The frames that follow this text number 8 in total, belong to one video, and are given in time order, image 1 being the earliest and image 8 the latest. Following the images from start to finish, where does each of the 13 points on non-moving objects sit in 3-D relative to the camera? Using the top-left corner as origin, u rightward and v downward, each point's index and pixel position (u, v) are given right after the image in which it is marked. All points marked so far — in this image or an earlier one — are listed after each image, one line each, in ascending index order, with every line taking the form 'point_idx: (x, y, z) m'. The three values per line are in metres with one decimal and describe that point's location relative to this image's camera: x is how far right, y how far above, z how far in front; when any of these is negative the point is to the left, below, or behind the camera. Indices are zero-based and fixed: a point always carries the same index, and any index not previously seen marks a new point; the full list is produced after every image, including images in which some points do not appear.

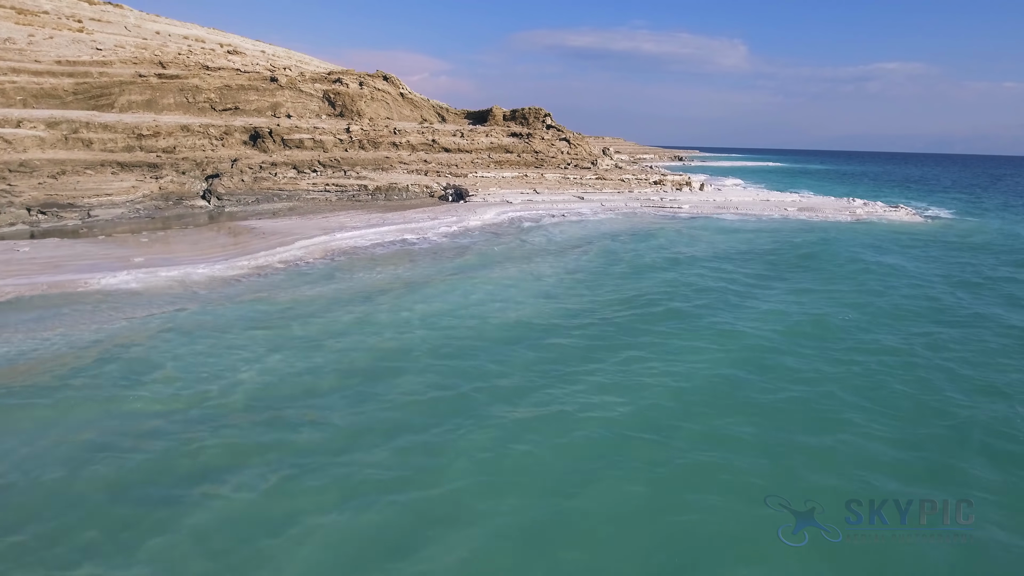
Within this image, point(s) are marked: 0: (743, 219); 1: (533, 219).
0: (+7.6, +2.2, +19.0) m
1: (+0.7, +2.0, +17.1) m
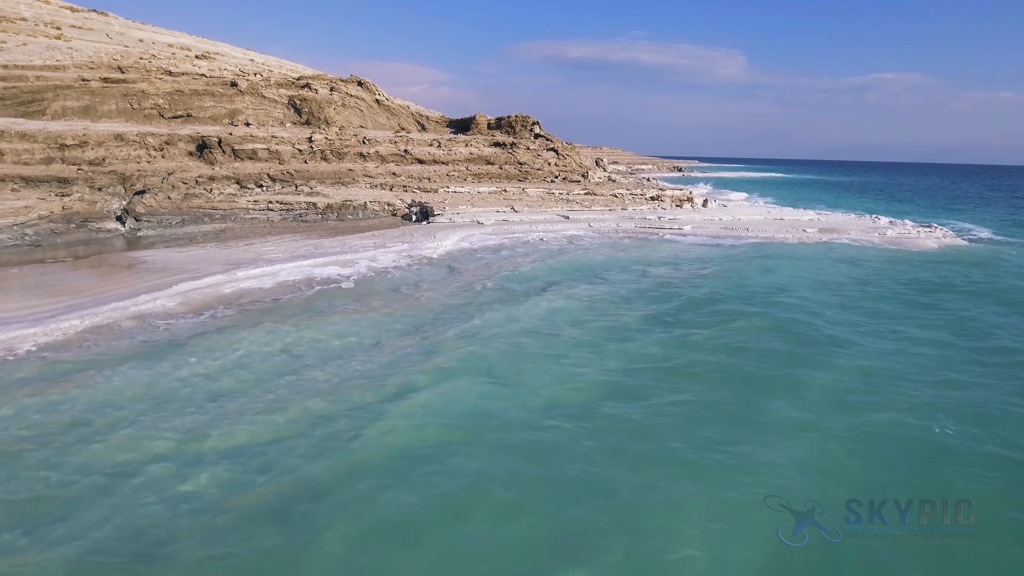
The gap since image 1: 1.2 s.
0: (+6.7, +1.2, +16.1) m
1: (-0.2, +1.1, +14.2) m
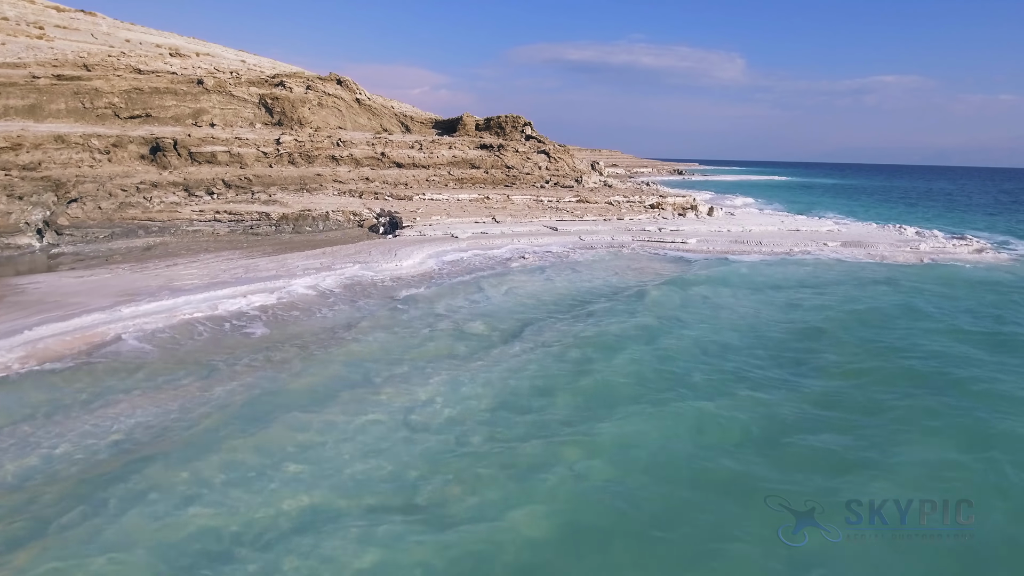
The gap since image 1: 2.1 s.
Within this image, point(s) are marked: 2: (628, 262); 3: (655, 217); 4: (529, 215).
0: (+6.2, +0.7, +14.0) m
1: (-0.7, +0.5, +12.0) m
2: (+2.6, +0.6, +12.8) m
3: (+4.3, +2.2, +17.7) m
4: (+0.5, +2.2, +16.9) m
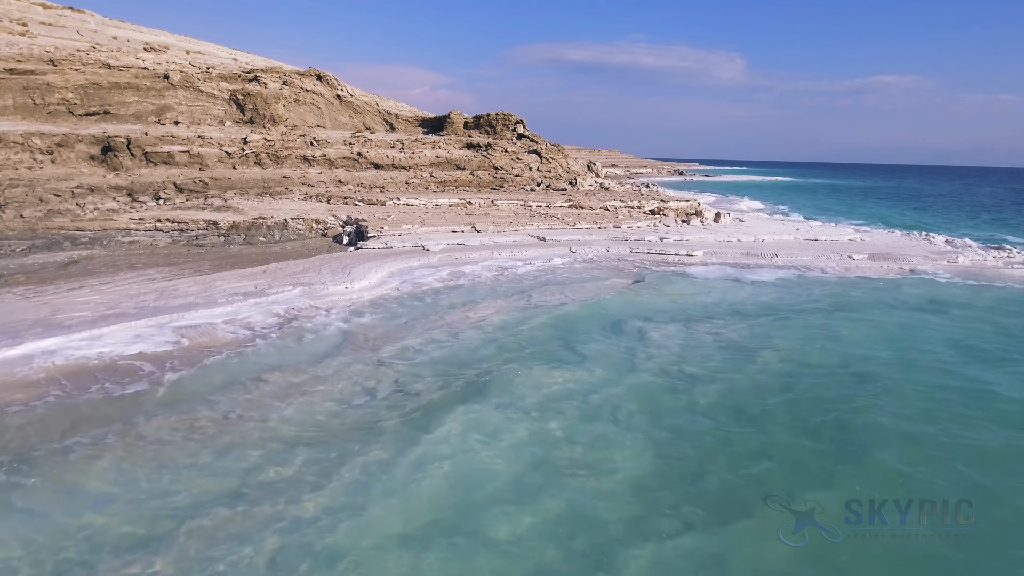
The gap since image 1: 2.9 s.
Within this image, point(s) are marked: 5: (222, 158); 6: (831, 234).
0: (+5.8, +0.2, +12.1) m
1: (-1.1, 0.0, +10.2) m
2: (+2.1, +0.1, +11.0) m
3: (+3.9, +1.7, +15.8) m
4: (+0.1, +1.7, +15.0) m
5: (-9.8, +4.4, +19.6) m
6: (+8.7, +1.5, +15.7) m
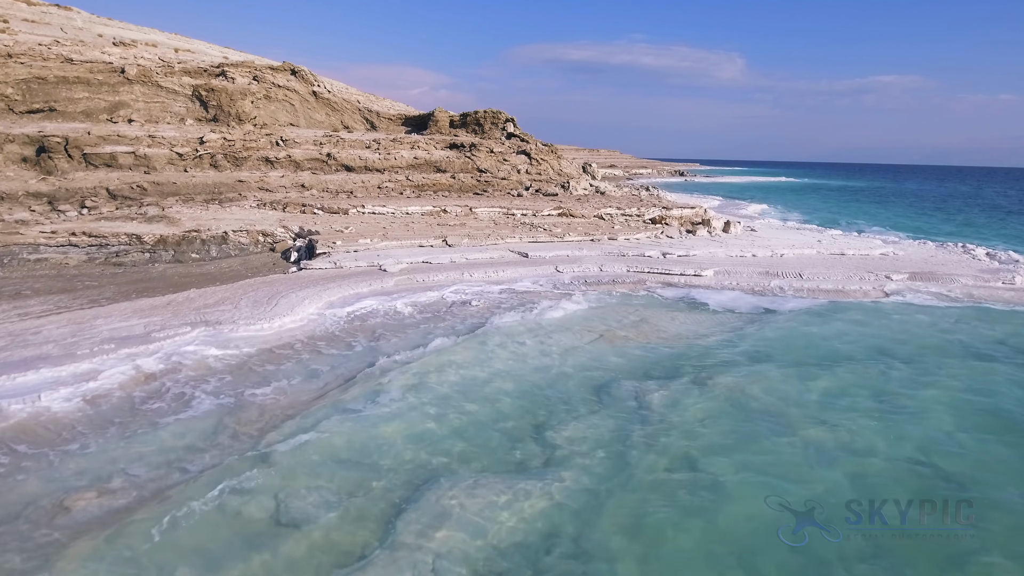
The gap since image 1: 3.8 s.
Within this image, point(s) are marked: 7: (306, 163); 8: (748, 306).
0: (+5.3, -0.3, +10.1) m
1: (-1.6, -0.5, +8.1) m
2: (+1.6, -0.4, +8.9) m
3: (+3.4, +1.2, +13.8) m
4: (-0.4, +1.2, +12.9) m
5: (-10.3, +3.9, +17.5) m
6: (+8.2, +1.0, +13.7) m
7: (-6.7, +4.1, +18.9) m
8: (+4.1, -0.3, +10.0) m
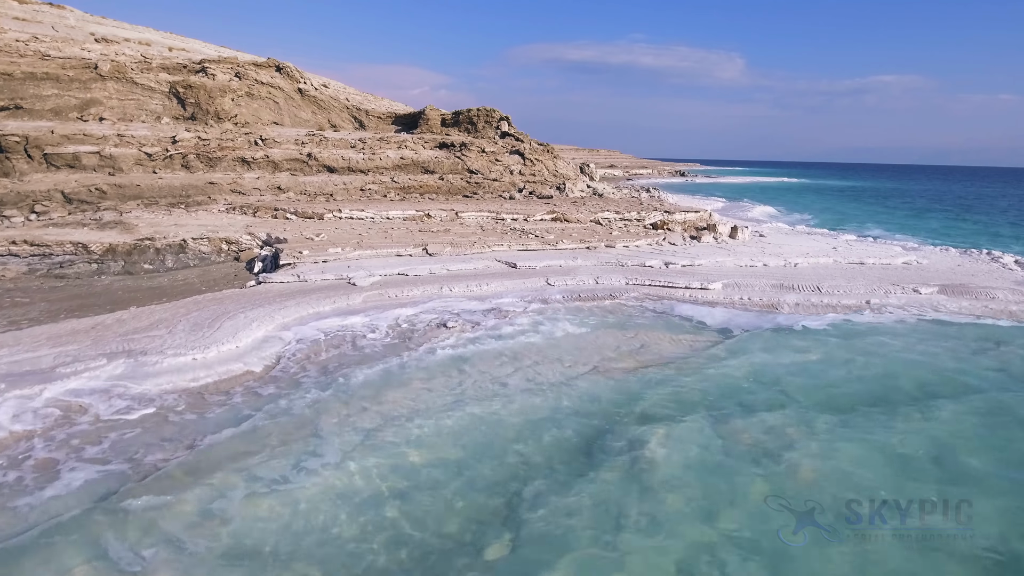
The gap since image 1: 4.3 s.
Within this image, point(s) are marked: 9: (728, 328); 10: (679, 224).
0: (+5.1, -0.5, +9.0) m
1: (-1.8, -0.7, +7.0) m
2: (+1.4, -0.6, +7.8) m
3: (+3.2, +1.0, +12.7) m
4: (-0.7, +1.0, +11.8) m
5: (-10.6, +3.7, +16.4) m
6: (+7.9, +0.7, +12.6) m
7: (-7.0, +3.8, +17.8) m
8: (+3.8, -0.5, +8.8) m
9: (+3.2, -0.6, +8.5) m
10: (+4.2, +1.6, +14.4) m
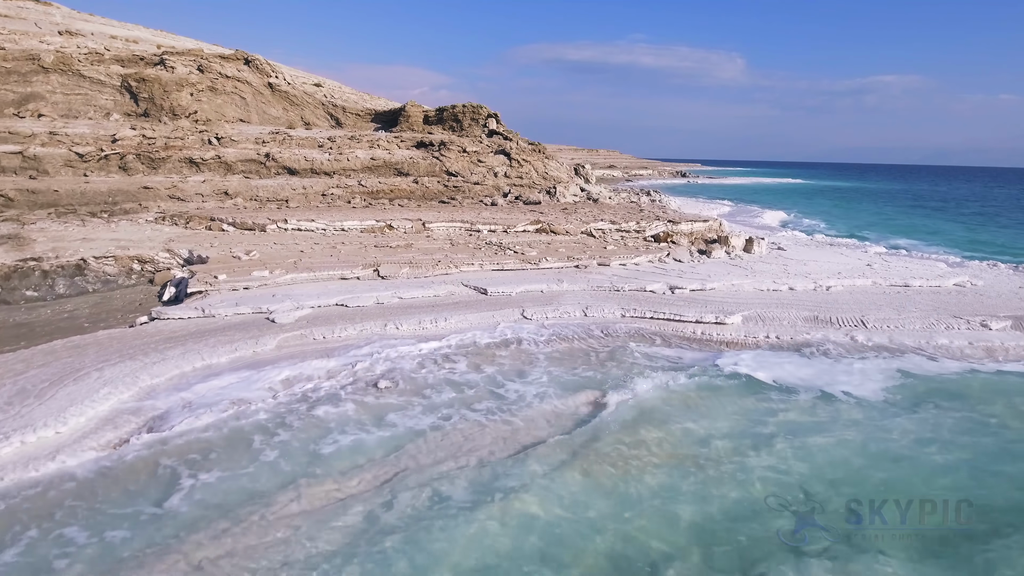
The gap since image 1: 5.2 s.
0: (+4.6, -1.0, +6.9) m
1: (-2.3, -1.2, +5.0) m
2: (+0.9, -1.1, +5.8) m
3: (+2.7, +0.5, +10.7) m
4: (-1.1, +0.5, +9.8) m
5: (-11.0, +3.2, +14.4) m
6: (+7.5, +0.2, +10.6) m
7: (-7.4, +3.4, +15.8) m
8: (+3.4, -1.0, +6.8) m
9: (+2.7, -1.1, +6.5) m
10: (+3.7, +1.1, +12.4) m
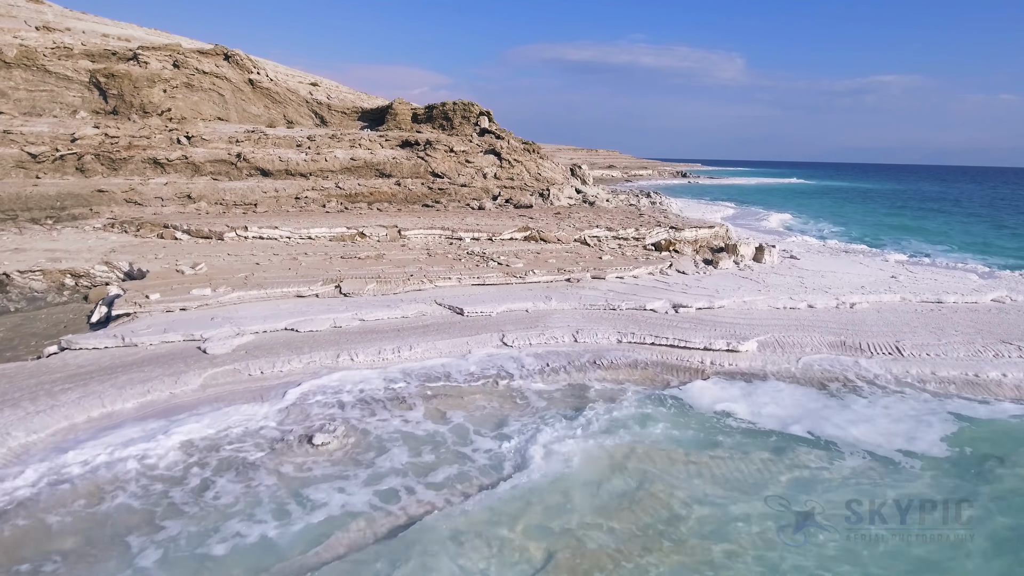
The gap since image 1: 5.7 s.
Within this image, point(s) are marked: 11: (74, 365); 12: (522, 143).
0: (+4.3, -1.3, +5.8) m
1: (-2.6, -1.4, +3.9) m
2: (+0.7, -1.3, +4.7) m
3: (+2.5, +0.3, +9.5) m
4: (-1.4, +0.2, +8.7) m
5: (-11.3, +2.9, +13.3) m
6: (+7.2, 0.0, +9.4) m
7: (-7.7, +3.1, +14.7) m
8: (+3.1, -1.3, +5.7) m
9: (+2.5, -1.3, +5.3) m
10: (+3.5, +0.9, +11.3) m
11: (-4.4, -0.8, +5.8) m
12: (+0.3, +4.7, +19.0) m
